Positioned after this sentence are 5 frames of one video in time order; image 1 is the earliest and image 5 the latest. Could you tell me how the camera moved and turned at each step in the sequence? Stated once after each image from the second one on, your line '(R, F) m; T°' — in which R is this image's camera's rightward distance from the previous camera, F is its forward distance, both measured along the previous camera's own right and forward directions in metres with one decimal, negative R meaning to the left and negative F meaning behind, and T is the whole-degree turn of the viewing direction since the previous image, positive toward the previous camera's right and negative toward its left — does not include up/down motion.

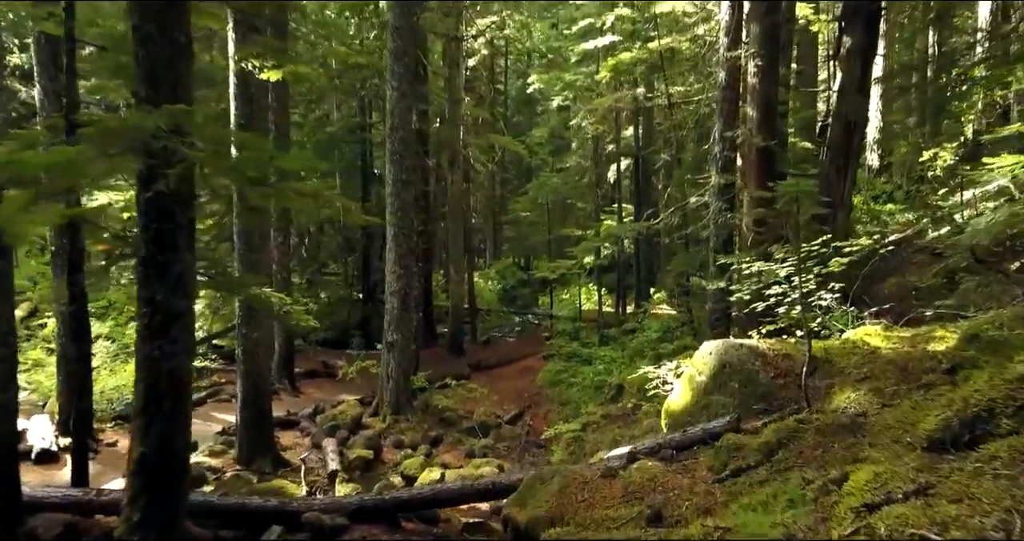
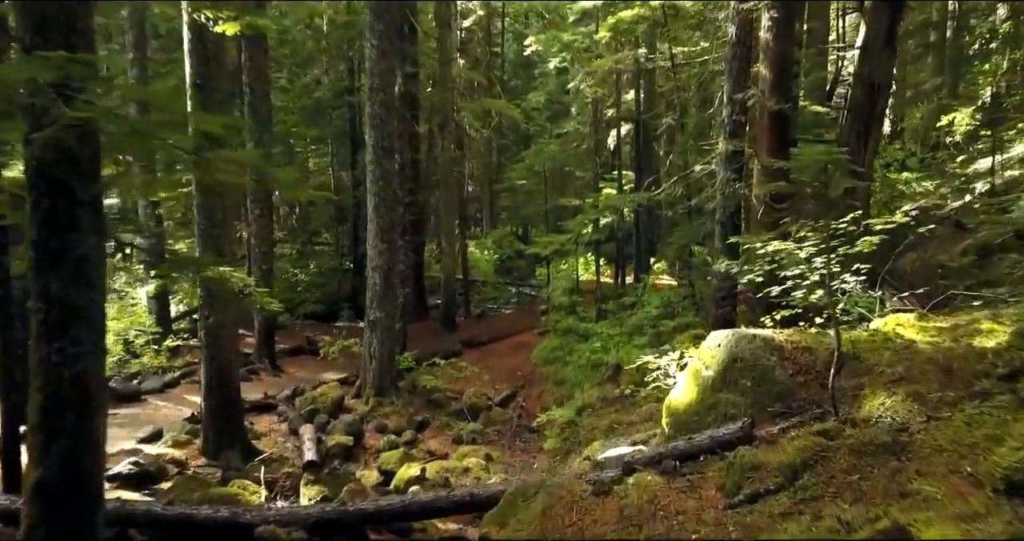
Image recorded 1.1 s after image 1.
(+0.1, +0.8) m; 0°
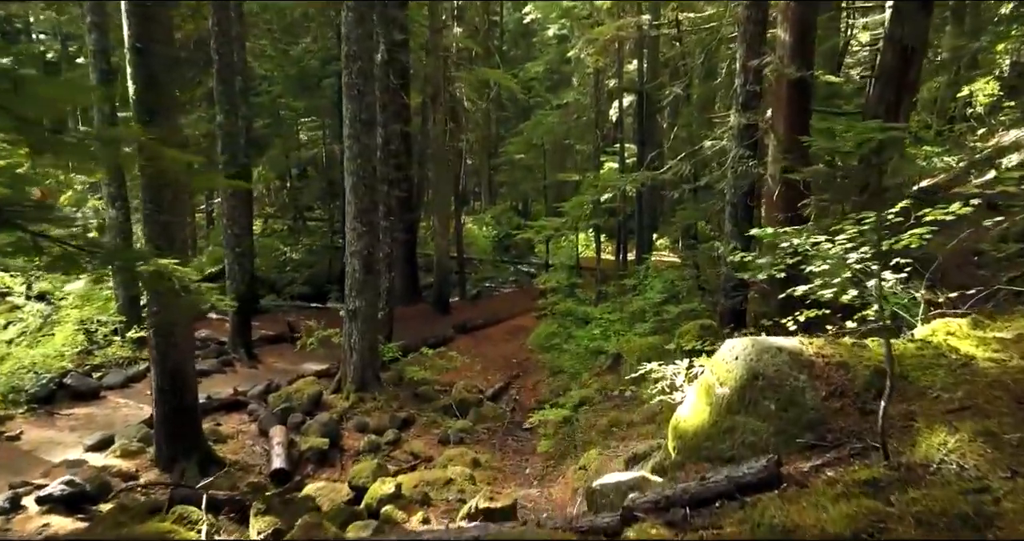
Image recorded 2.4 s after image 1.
(+0.2, +0.9) m; 0°
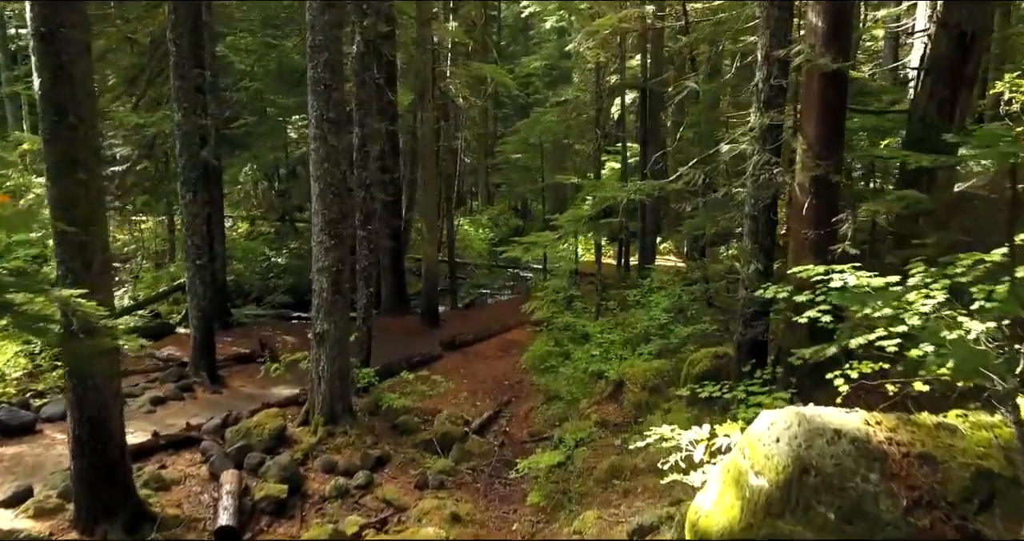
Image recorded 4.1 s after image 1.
(+0.2, +1.2) m; 0°
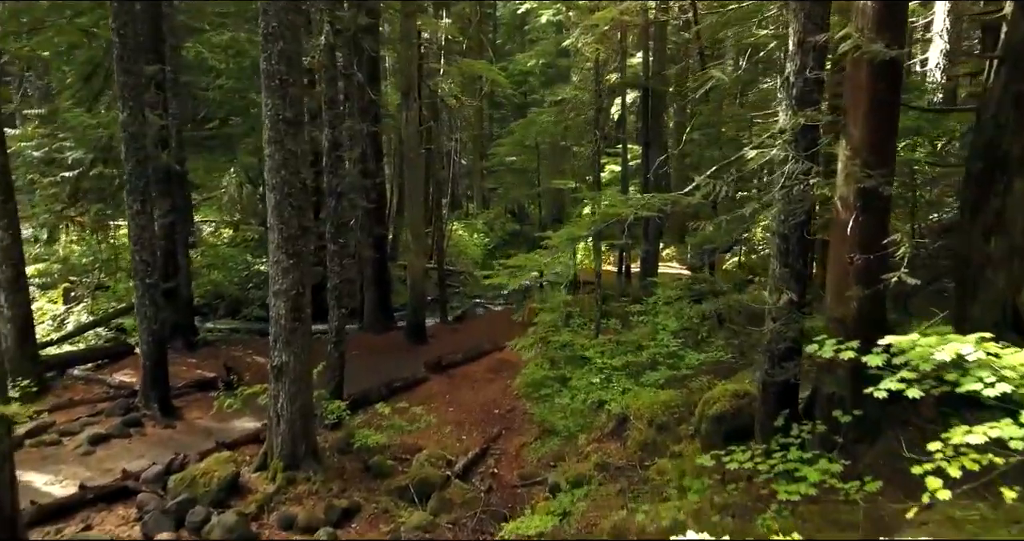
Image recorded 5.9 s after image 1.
(+0.1, +1.2) m; 0°
